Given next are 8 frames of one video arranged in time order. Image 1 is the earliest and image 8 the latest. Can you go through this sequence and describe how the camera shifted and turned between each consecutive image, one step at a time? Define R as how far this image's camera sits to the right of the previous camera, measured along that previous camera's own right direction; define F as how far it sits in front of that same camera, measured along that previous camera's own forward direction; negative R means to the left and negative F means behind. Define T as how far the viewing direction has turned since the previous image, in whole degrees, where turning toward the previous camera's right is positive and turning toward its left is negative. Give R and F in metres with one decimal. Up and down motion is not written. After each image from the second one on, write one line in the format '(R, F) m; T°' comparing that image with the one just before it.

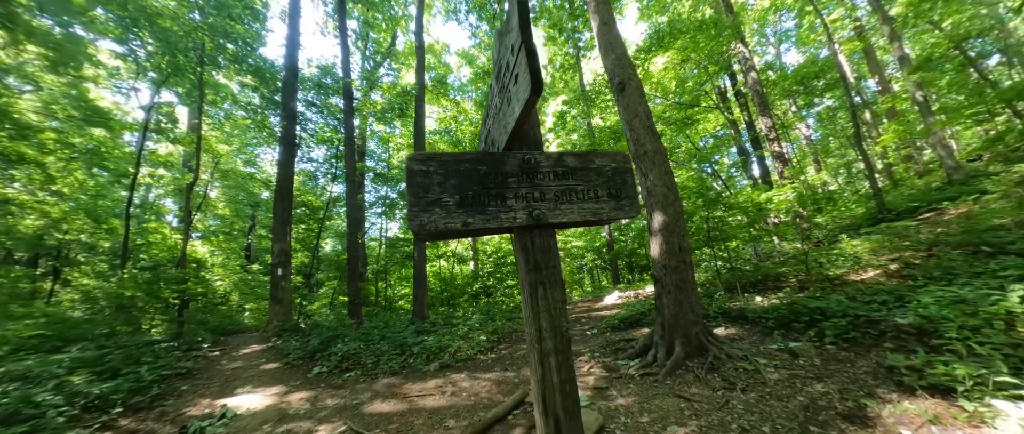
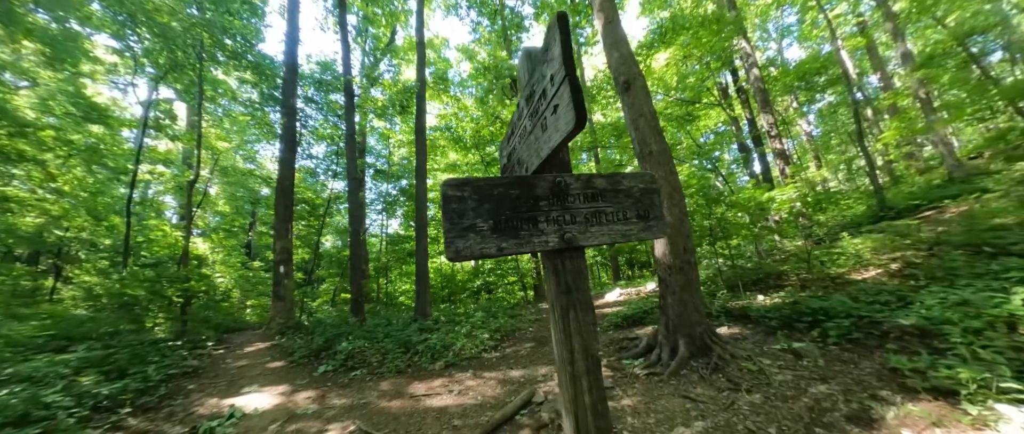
(-0.1, 0.0) m; 0°
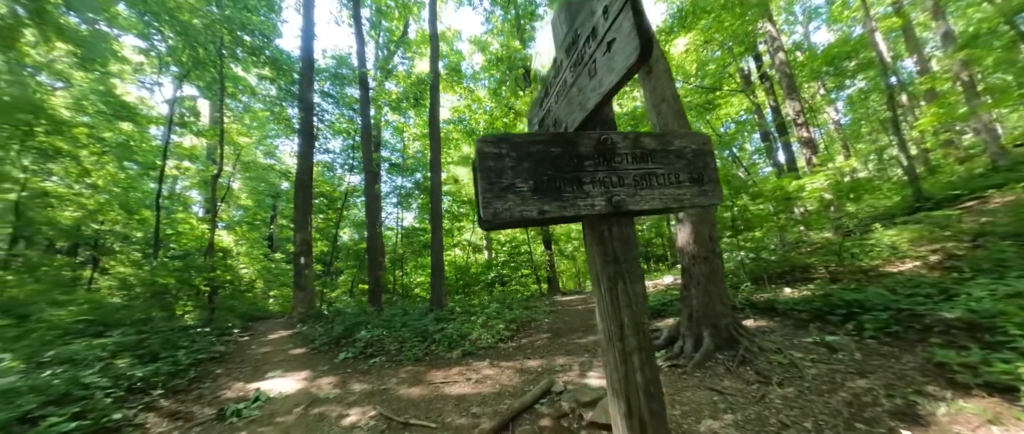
(-0.1, +0.1) m; -2°
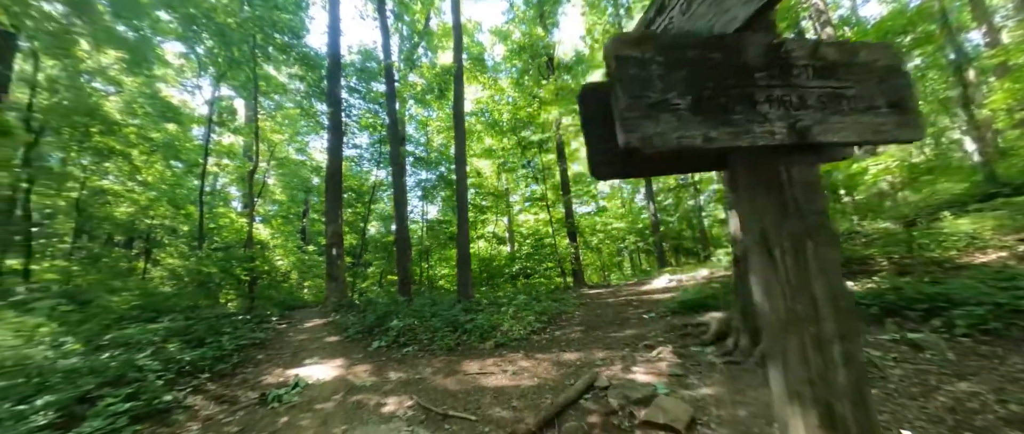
(-0.2, +0.2) m; -4°
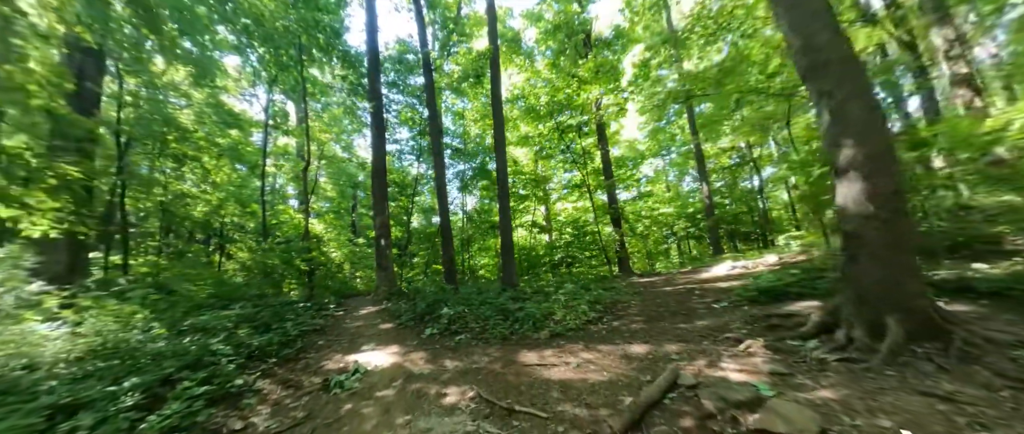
(-0.3, +0.3) m; -7°
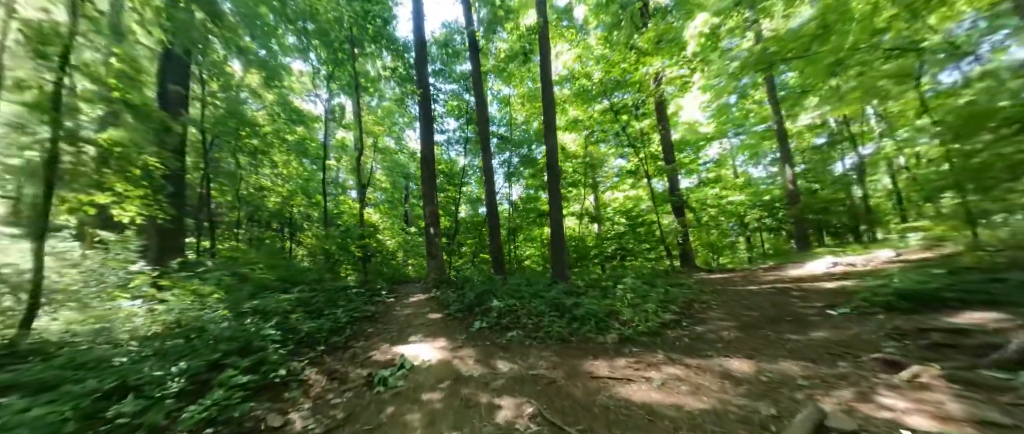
(-0.2, +0.5) m; -9°
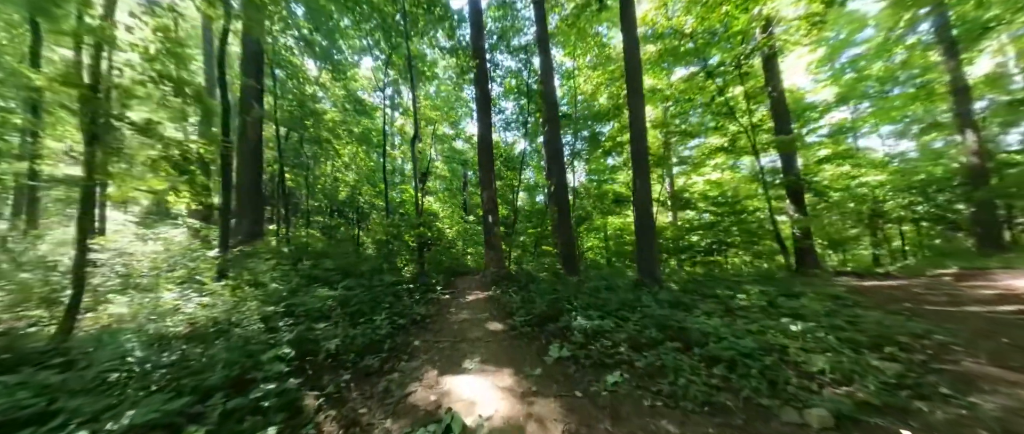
(-0.4, +1.2) m; -11°
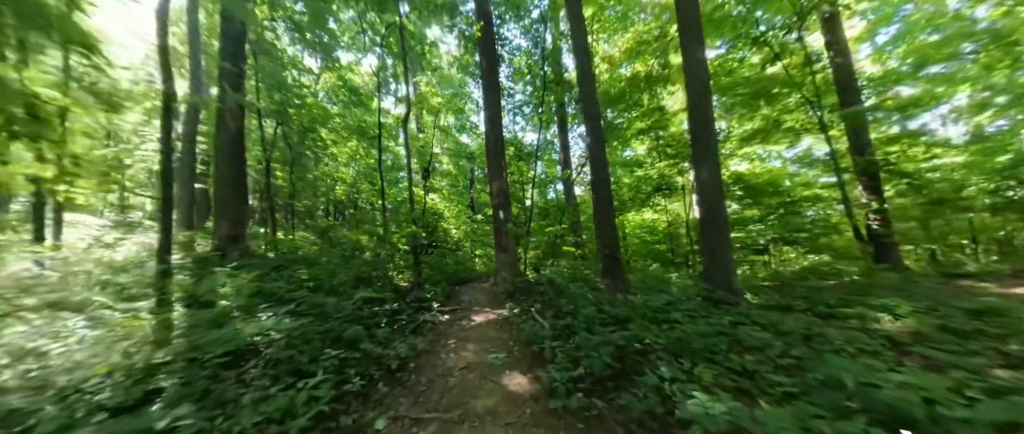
(-0.2, +1.5) m; -2°
